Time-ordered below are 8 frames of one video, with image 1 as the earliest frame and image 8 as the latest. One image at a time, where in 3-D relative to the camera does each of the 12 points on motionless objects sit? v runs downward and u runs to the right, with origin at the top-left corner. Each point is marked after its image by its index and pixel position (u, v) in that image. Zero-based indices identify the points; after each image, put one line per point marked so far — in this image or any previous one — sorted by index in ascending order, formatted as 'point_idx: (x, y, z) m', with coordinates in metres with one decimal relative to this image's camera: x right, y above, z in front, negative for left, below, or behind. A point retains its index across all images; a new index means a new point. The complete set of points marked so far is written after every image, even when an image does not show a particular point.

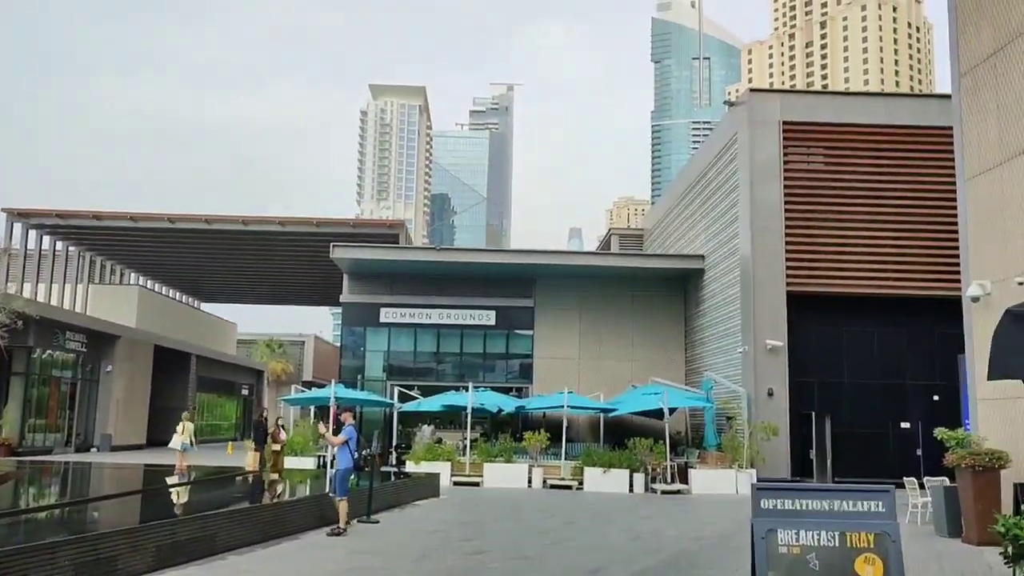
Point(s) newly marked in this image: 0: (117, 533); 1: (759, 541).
0: (-3.6, -2.2, +7.9) m
1: (+1.6, -1.6, +5.5) m
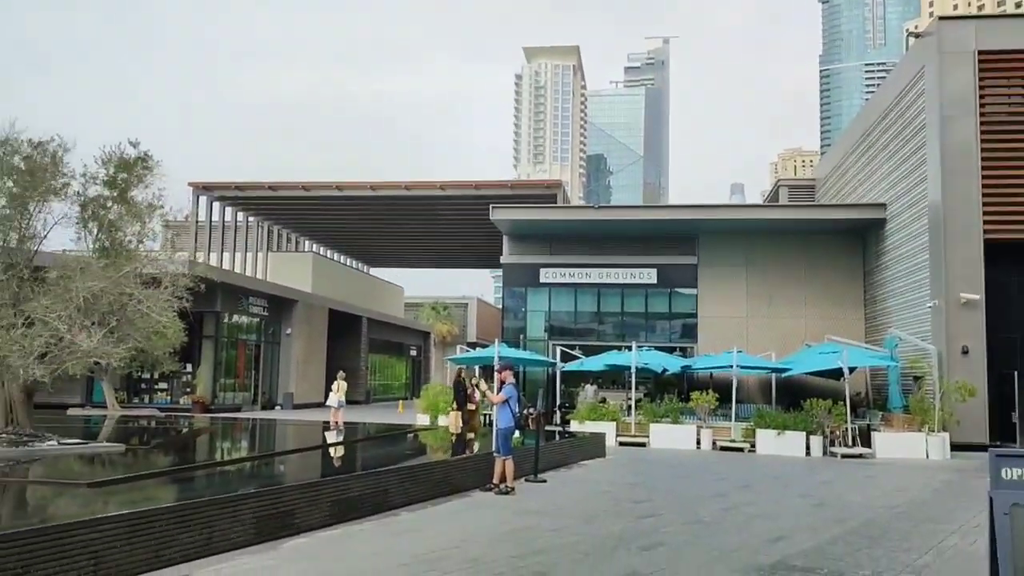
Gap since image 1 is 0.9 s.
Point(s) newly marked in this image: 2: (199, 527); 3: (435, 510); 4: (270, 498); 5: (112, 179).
0: (-2.0, -1.8, +8.1) m
1: (+2.6, -1.2, +4.8) m
2: (-2.4, -1.9, +6.8) m
3: (-0.9, -2.5, +9.8) m
4: (-2.1, -1.9, +7.7) m
5: (-5.8, +1.6, +12.7) m
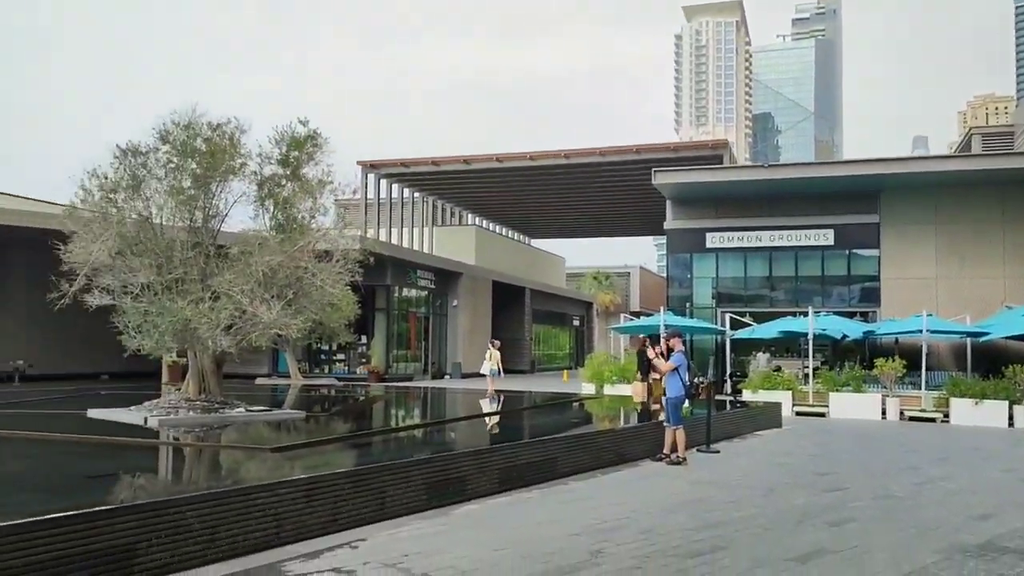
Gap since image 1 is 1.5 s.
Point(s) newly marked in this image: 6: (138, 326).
0: (-0.4, -1.5, +8.1) m
1: (+3.5, -1.0, +4.0) m
2: (-1.1, -1.6, +7.0) m
3: (+1.0, -2.1, +9.6) m
4: (-0.6, -1.6, +7.8) m
5: (-3.4, +2.0, +13.2) m
6: (-5.0, -0.5, +11.8) m
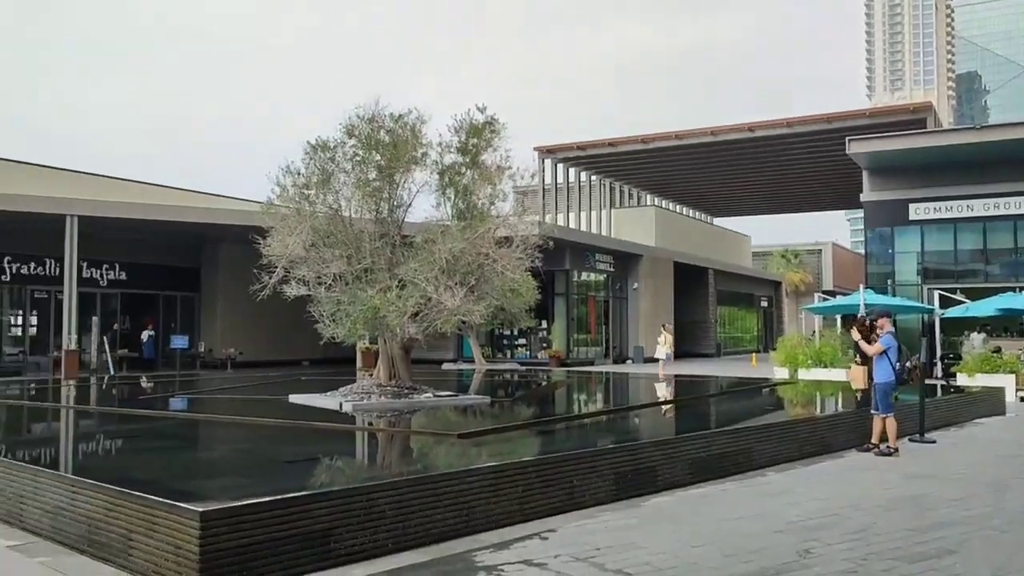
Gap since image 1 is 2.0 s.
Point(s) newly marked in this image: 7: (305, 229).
0: (+1.2, -1.4, +7.8) m
1: (+4.2, -0.8, +2.9) m
2: (+0.4, -1.5, +6.8) m
3: (+3.0, -1.9, +9.0) m
4: (+1.0, -1.4, +7.5) m
5: (-0.7, +2.2, +13.3) m
6: (-2.5, -0.4, +12.3) m
7: (-2.9, +0.8, +12.3) m
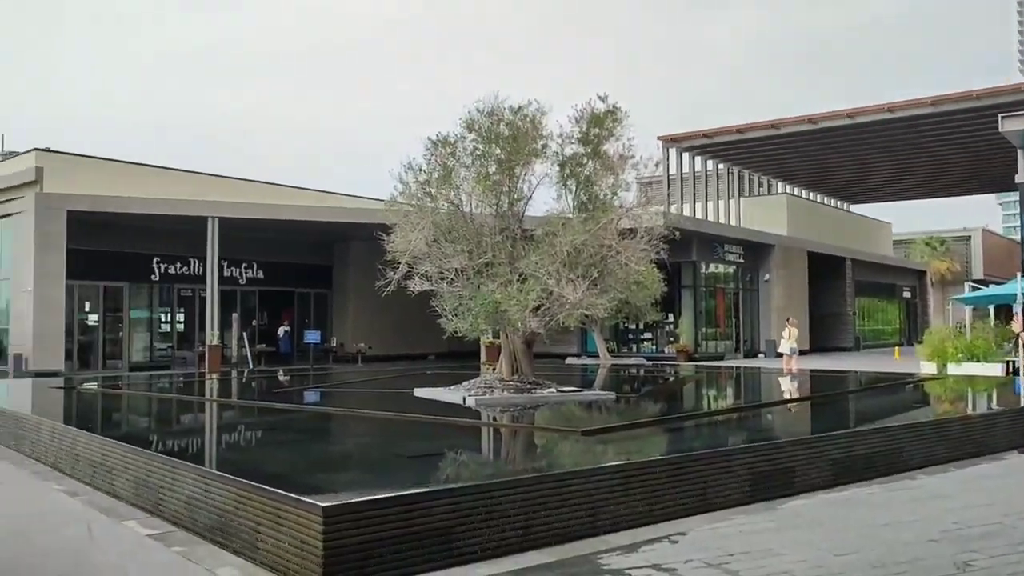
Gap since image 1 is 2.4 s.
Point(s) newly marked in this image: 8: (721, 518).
0: (+2.3, -1.3, +7.3) m
1: (+4.6, -0.7, +2.1) m
2: (+1.3, -1.4, +6.5) m
3: (+4.2, -1.8, +8.3) m
4: (+2.0, -1.3, +7.1) m
5: (+1.1, +2.3, +13.0) m
6: (-0.8, -0.3, +12.3) m
7: (-1.2, +0.9, +12.4) m
8: (+1.5, -1.7, +6.4) m
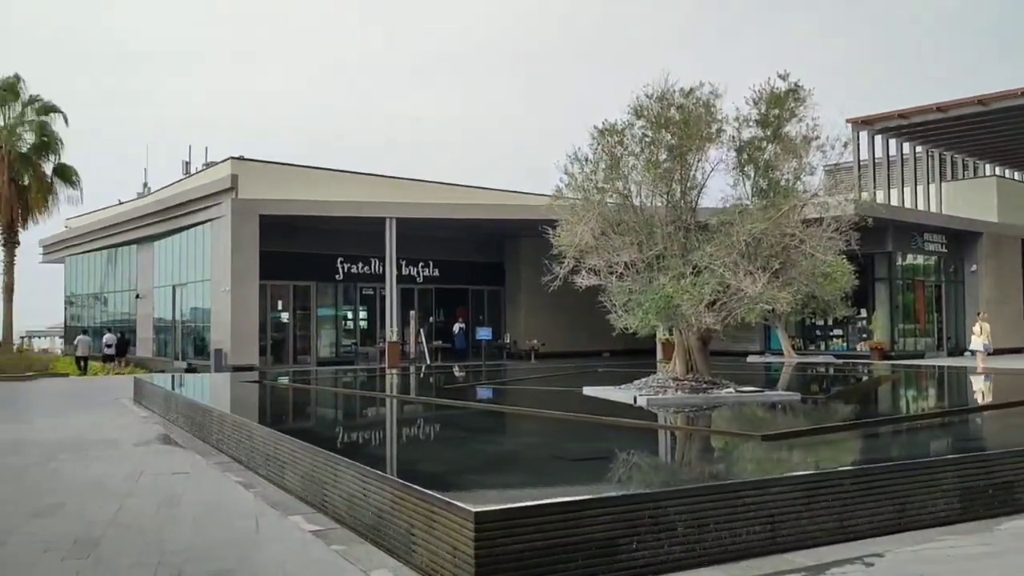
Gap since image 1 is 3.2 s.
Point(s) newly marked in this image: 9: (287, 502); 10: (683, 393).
0: (+3.6, -1.2, +6.3) m
1: (+4.8, -0.6, +0.8) m
2: (+2.4, -1.4, +5.7) m
3: (+5.7, -1.6, +6.9) m
4: (+3.3, -1.3, +6.1) m
5: (+3.5, +2.4, +12.2) m
6: (+1.5, -0.2, +11.8) m
7: (+1.1, +1.0, +12.0) m
8: (+2.7, -1.6, +5.6) m
9: (-1.7, -1.6, +6.7) m
10: (+2.3, -1.4, +11.9) m
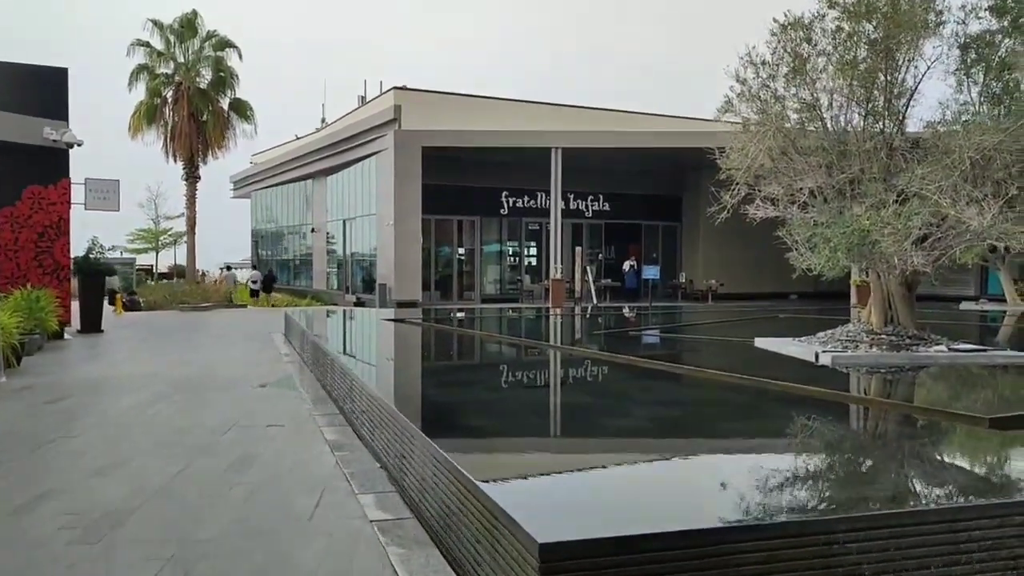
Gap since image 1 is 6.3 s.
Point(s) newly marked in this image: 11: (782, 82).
0: (+4.2, -0.9, +4.1) m
1: (+4.2, -0.7, -1.6) m
2: (+3.0, -1.1, +3.8) m
3: (+6.4, -1.3, +4.3) m
4: (+3.9, -0.9, +4.0) m
5: (+5.3, +3.1, +9.6) m
6: (+3.3, +0.5, +9.9) m
7: (+3.0, +1.7, +10.0) m
8: (+3.2, -1.3, +3.7) m
9: (-0.9, -1.2, +5.6) m
10: (+4.1, -0.7, +9.9) m
11: (+3.1, +2.3, +10.0) m
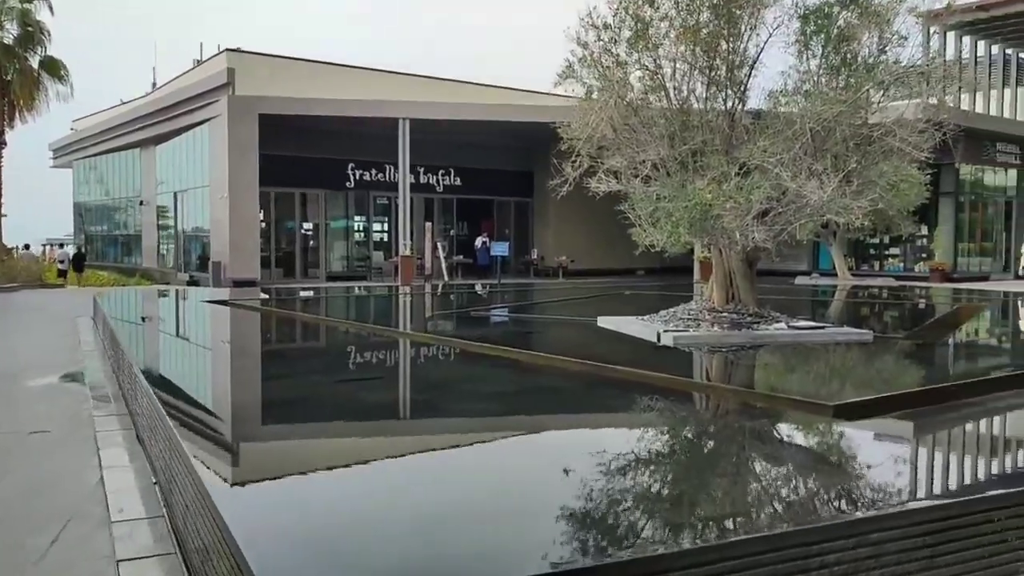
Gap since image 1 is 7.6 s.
0: (+3.3, -0.8, +4.0) m
1: (+4.3, -0.7, -1.6) m
2: (+2.1, -1.0, +3.5) m
3: (+5.4, -1.2, +4.5) m
4: (+3.0, -0.8, +3.9) m
5: (+3.5, +3.4, +9.5) m
6: (+1.5, +0.8, +9.5) m
7: (+1.1, +2.0, +9.6) m
8: (+2.3, -1.2, +3.4) m
9: (-2.0, -1.1, +4.6) m
10: (+2.3, -0.4, +9.7) m
11: (+1.2, +2.6, +9.6) m
